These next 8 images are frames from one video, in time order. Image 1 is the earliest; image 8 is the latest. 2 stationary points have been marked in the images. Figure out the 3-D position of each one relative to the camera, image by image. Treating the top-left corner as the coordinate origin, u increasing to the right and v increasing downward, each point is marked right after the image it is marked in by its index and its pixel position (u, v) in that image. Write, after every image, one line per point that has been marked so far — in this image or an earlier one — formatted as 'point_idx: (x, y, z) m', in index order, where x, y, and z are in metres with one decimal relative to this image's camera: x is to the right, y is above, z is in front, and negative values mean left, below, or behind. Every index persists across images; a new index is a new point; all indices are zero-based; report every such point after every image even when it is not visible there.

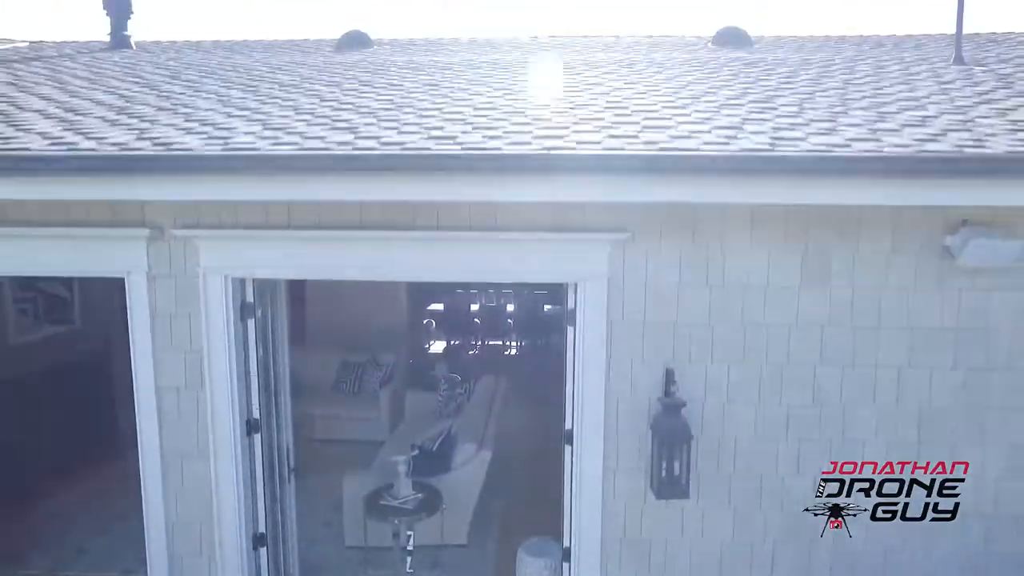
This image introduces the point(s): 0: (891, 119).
0: (+1.7, +0.7, +2.7) m
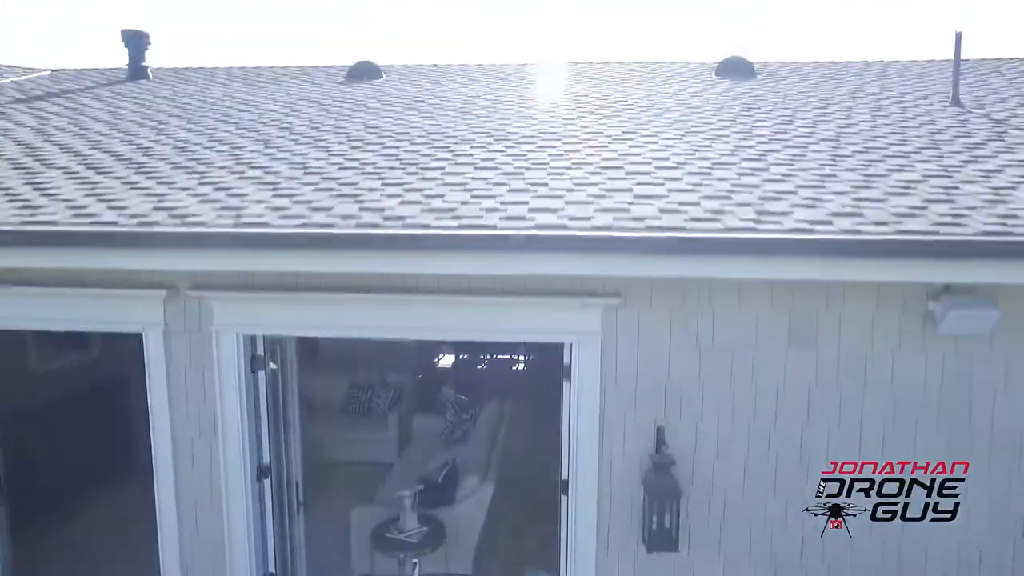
0: (+1.7, +0.5, +2.8) m
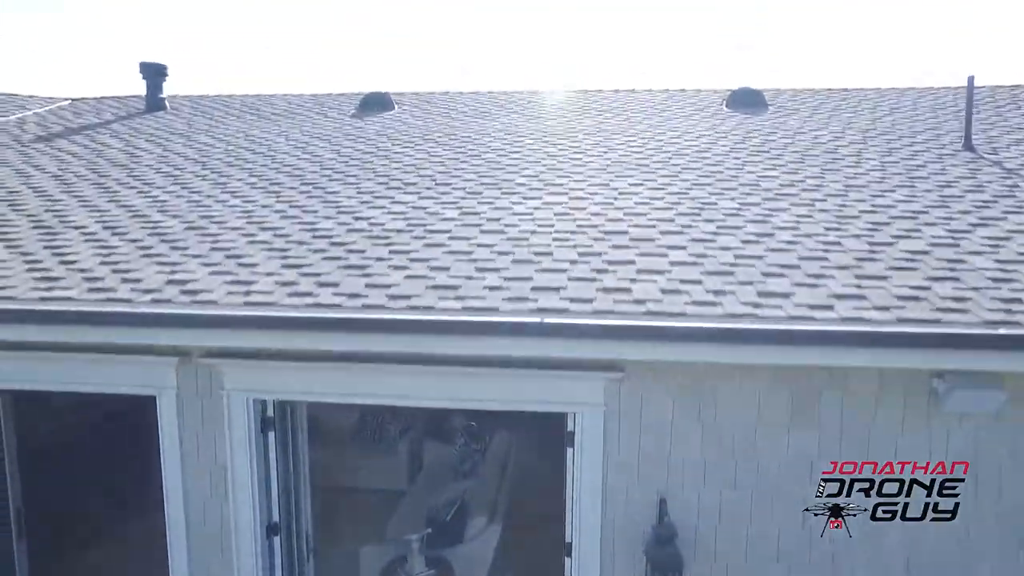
0: (+1.7, +0.1, +2.8) m
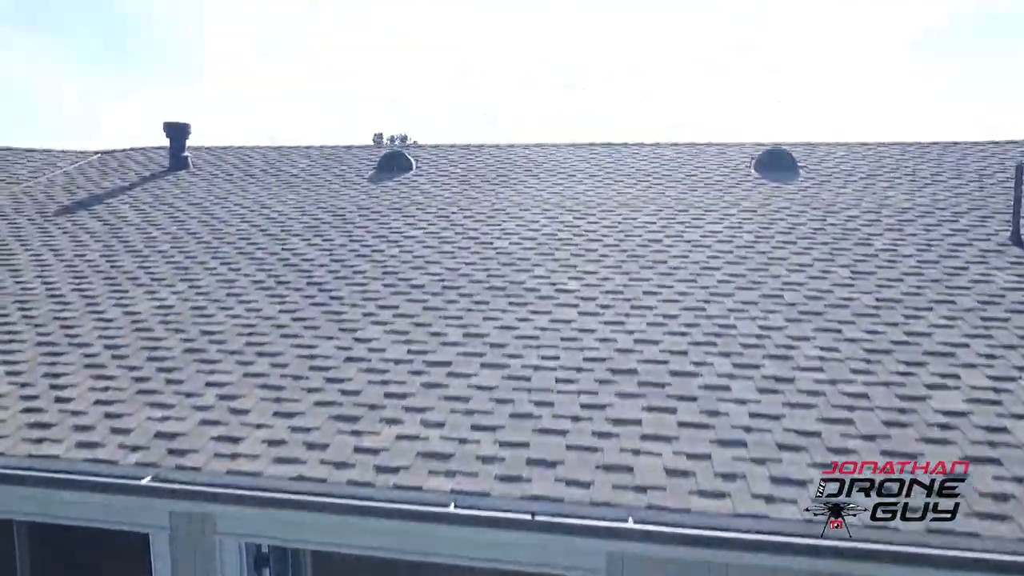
0: (+1.7, -0.6, +2.6) m
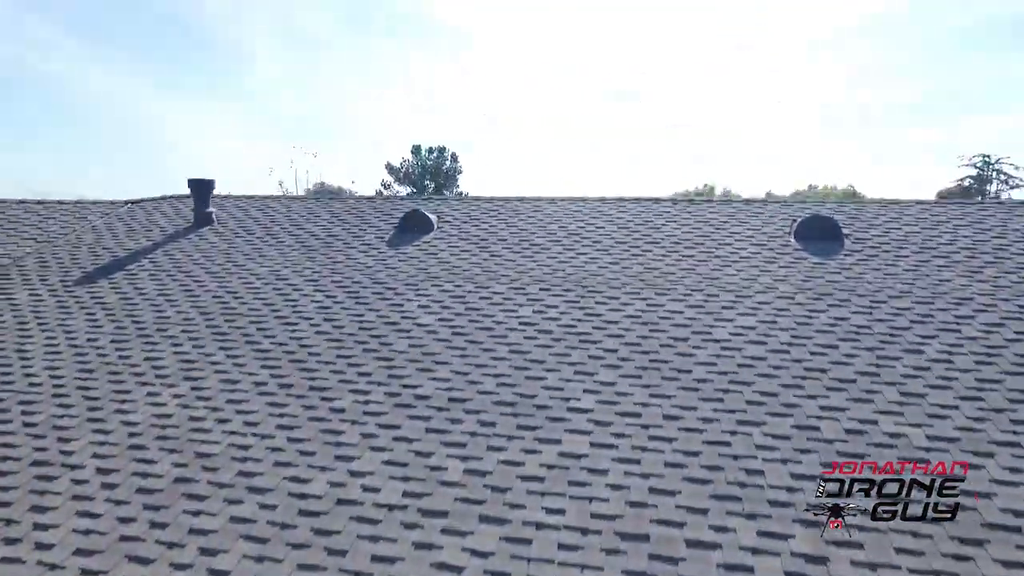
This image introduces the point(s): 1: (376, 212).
0: (+1.6, -1.3, +2.2) m
1: (-1.6, +0.9, +7.1) m
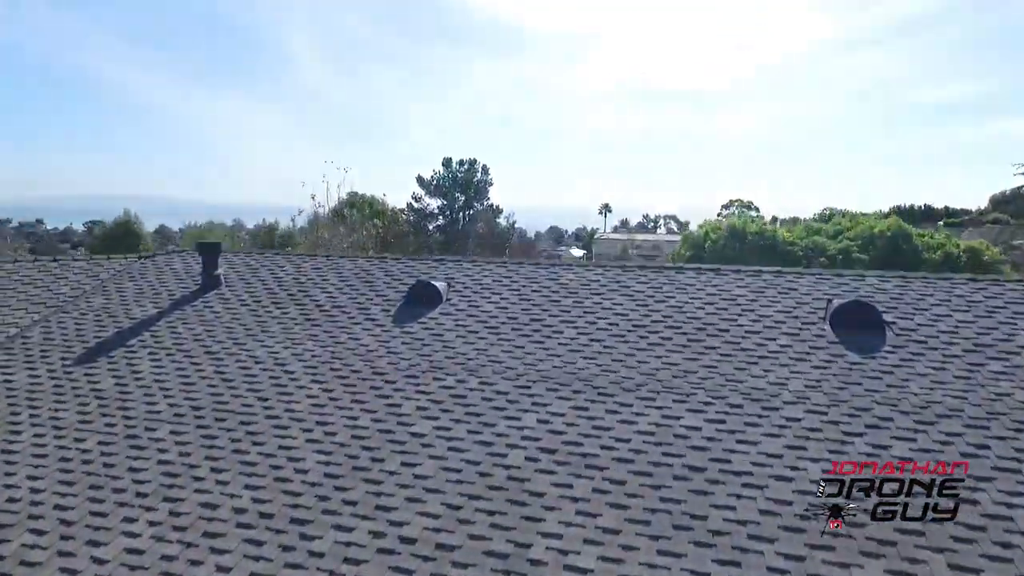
0: (+1.5, -2.0, +1.8) m
1: (-1.4, +0.1, +6.8) m
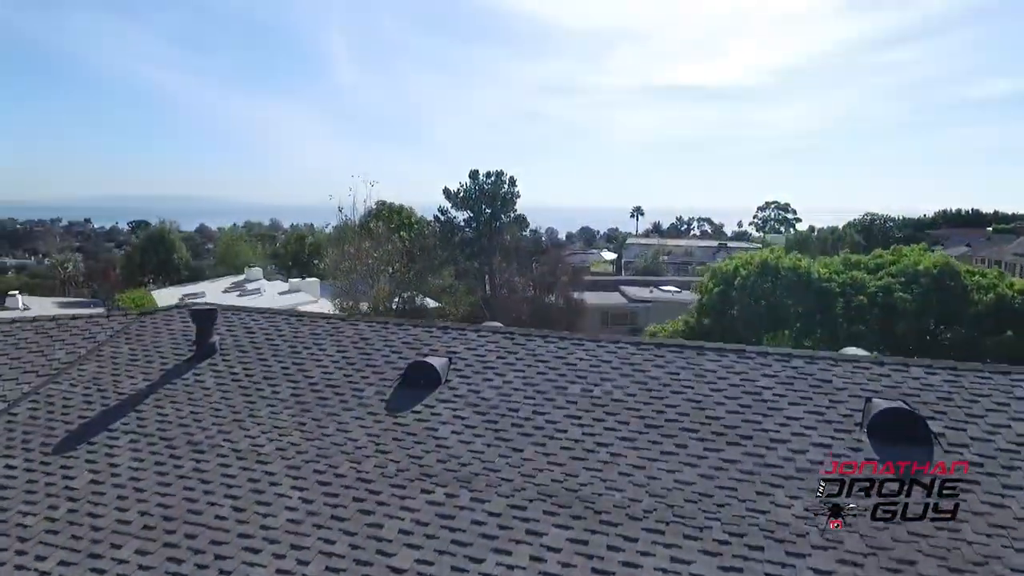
0: (+1.3, -2.8, +1.3) m
1: (-1.3, -0.6, +6.4) m
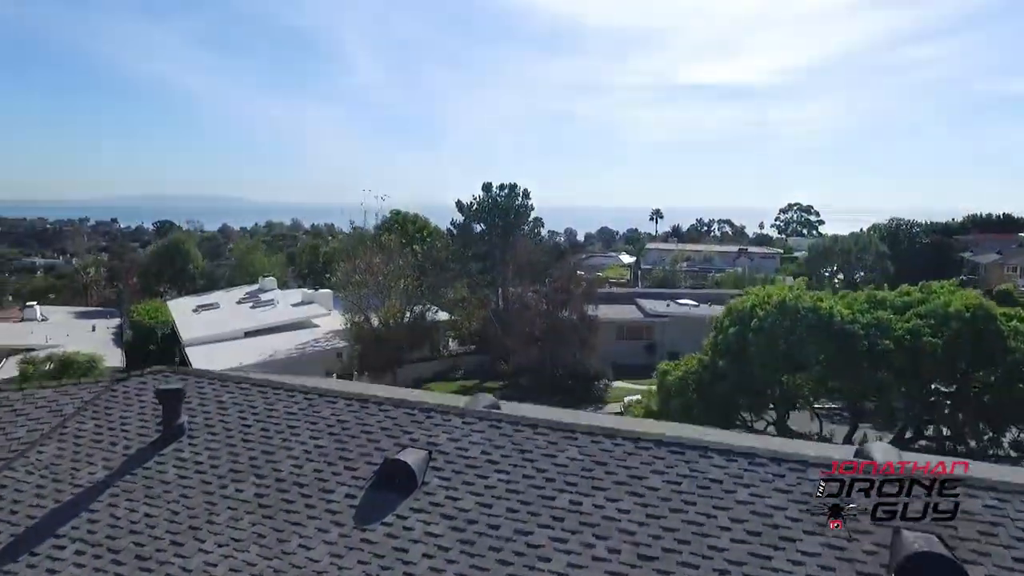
0: (+1.0, -3.6, +0.7) m
1: (-1.5, -1.4, +5.9) m
